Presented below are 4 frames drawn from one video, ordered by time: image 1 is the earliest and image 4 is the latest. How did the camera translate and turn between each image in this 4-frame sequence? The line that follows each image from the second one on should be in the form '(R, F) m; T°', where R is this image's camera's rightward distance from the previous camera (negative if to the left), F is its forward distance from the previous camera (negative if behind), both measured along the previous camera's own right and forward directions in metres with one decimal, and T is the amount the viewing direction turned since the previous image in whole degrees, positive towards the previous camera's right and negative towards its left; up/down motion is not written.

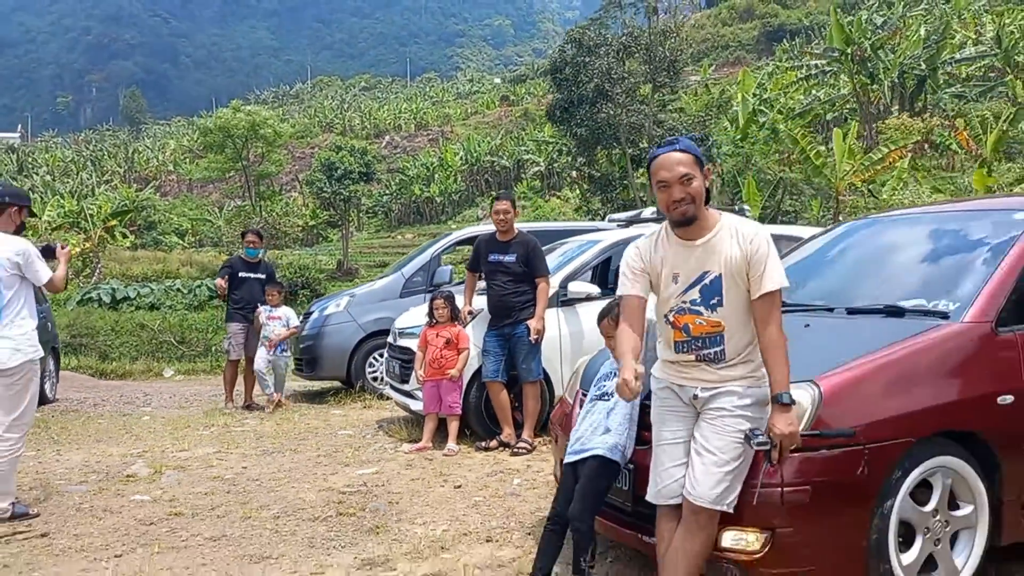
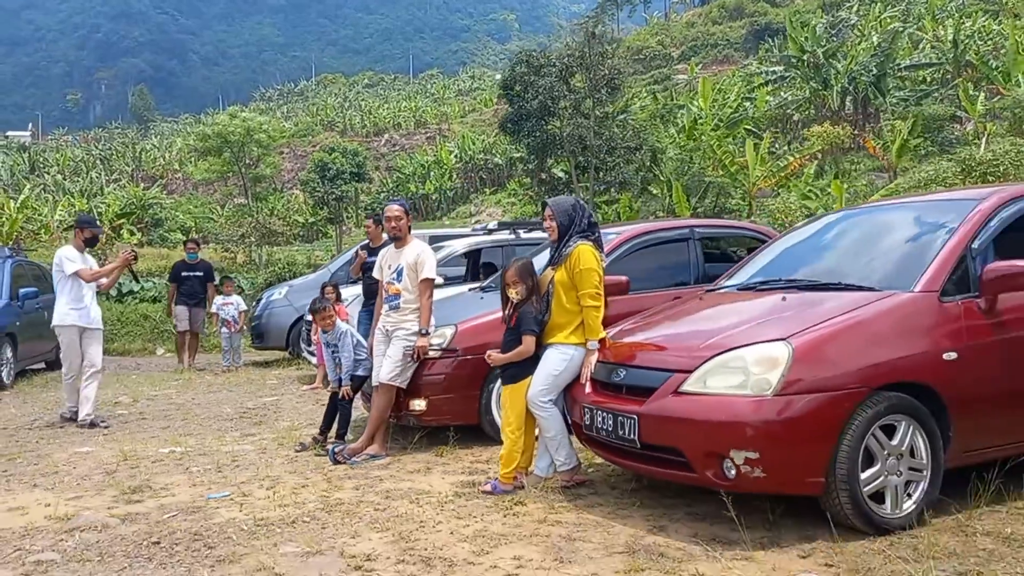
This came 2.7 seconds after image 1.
(+1.7, -2.7) m; 0°
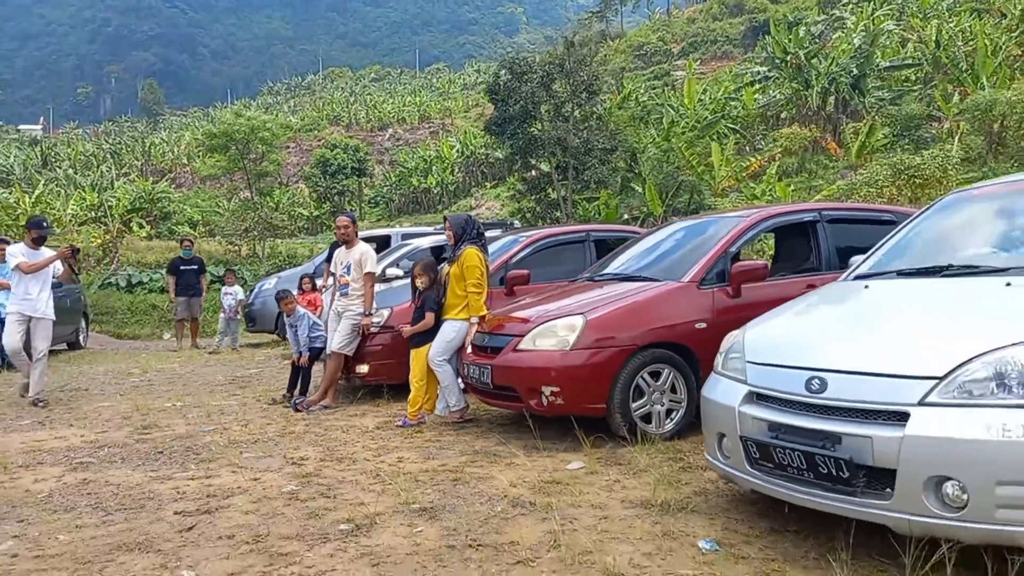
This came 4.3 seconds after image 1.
(+0.8, -1.6) m; 0°
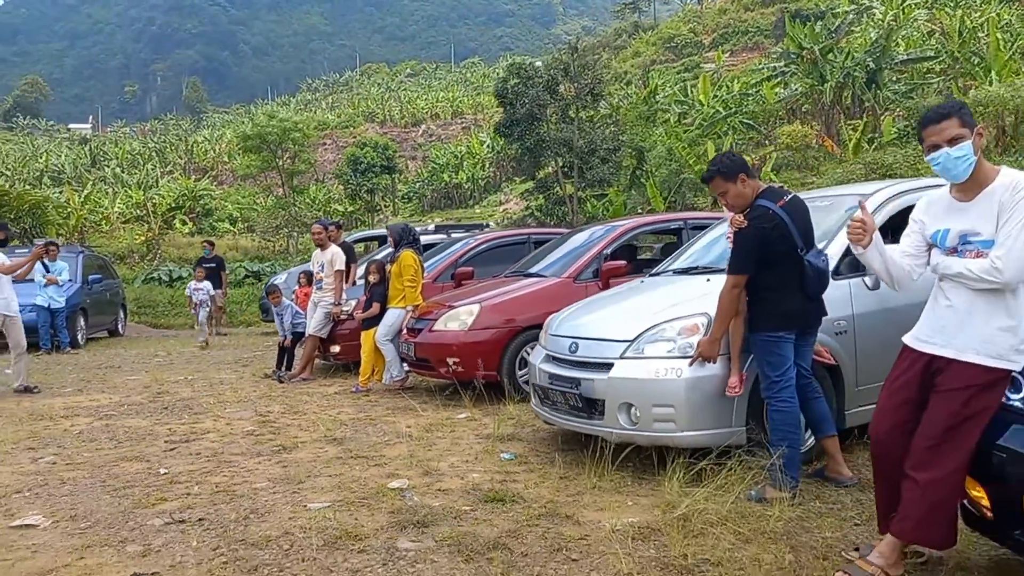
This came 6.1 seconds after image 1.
(+1.1, -1.5) m; -3°
